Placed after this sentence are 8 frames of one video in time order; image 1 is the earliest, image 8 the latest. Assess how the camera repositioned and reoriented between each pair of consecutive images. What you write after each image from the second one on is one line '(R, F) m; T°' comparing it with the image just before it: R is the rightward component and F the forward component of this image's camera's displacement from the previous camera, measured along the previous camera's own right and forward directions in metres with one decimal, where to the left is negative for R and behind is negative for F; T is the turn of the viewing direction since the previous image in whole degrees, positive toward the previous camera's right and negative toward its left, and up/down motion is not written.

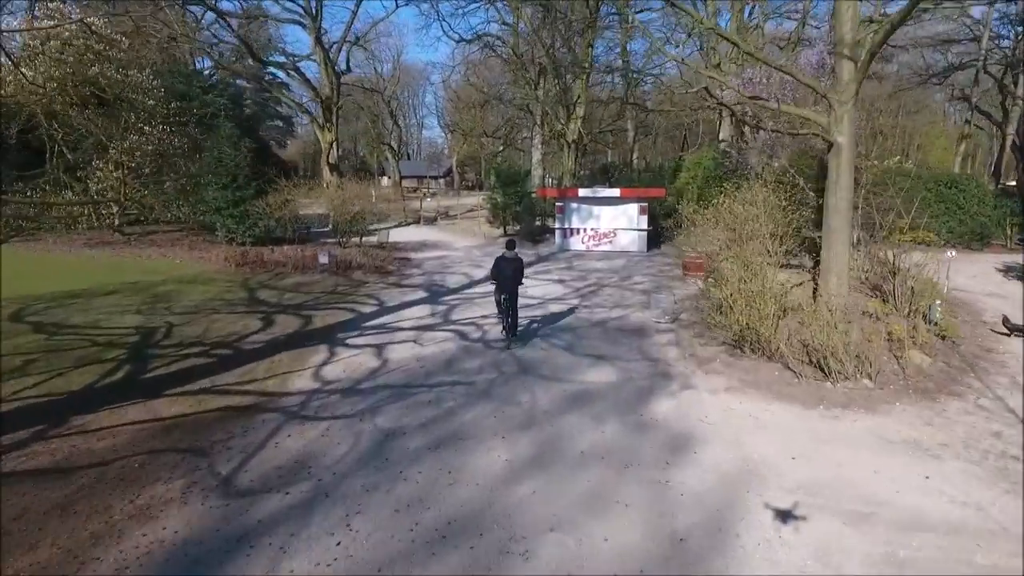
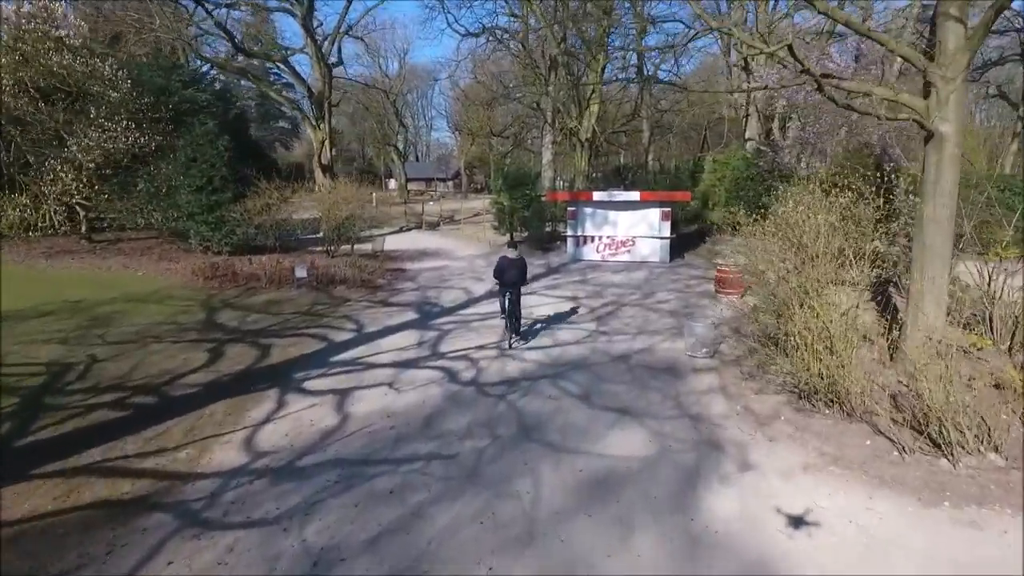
(+0.1, +2.1) m; -1°
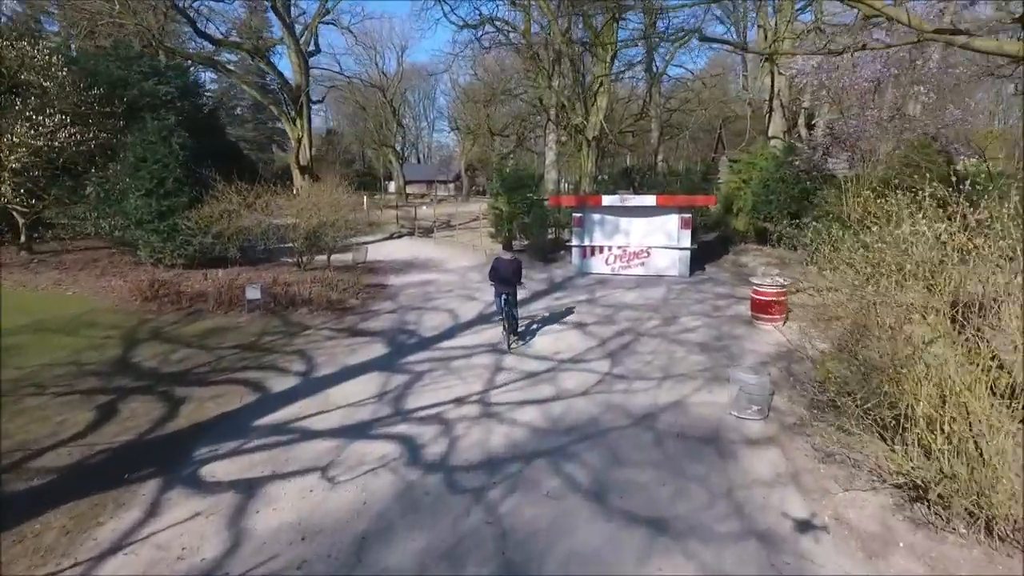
(+0.2, +2.4) m; 0°
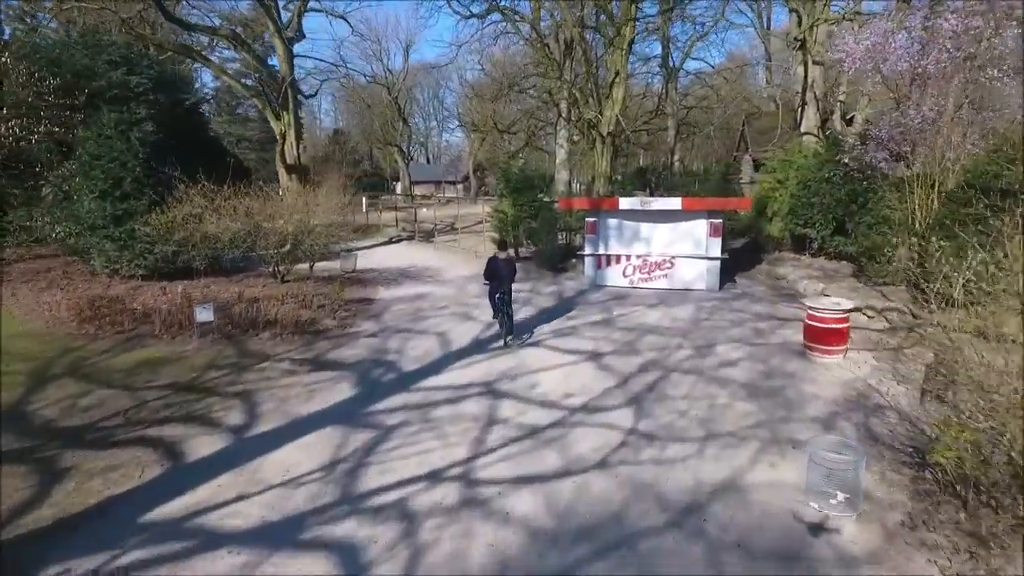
(+0.2, +2.0) m; -1°
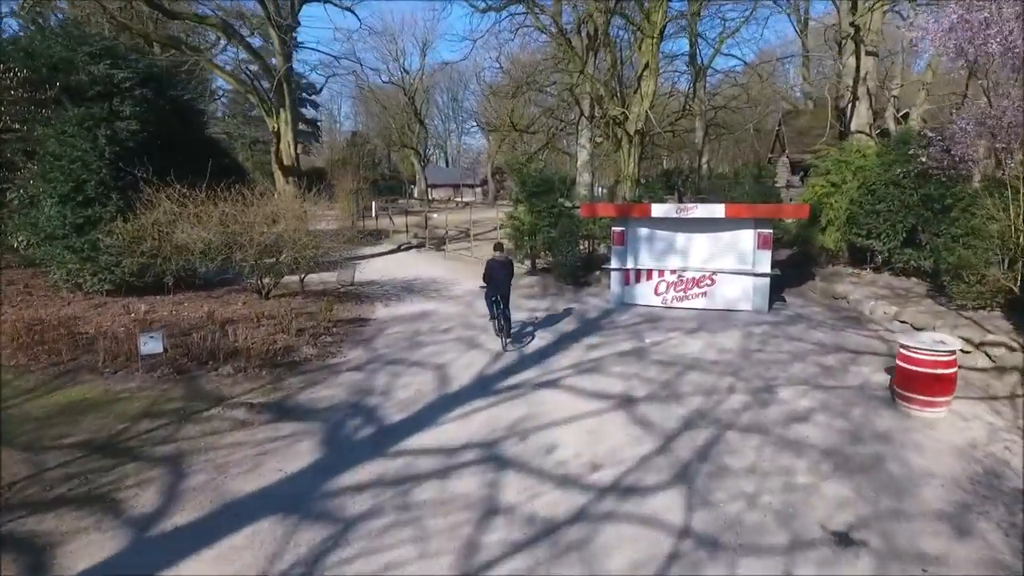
(+0.1, +1.9) m; -2°
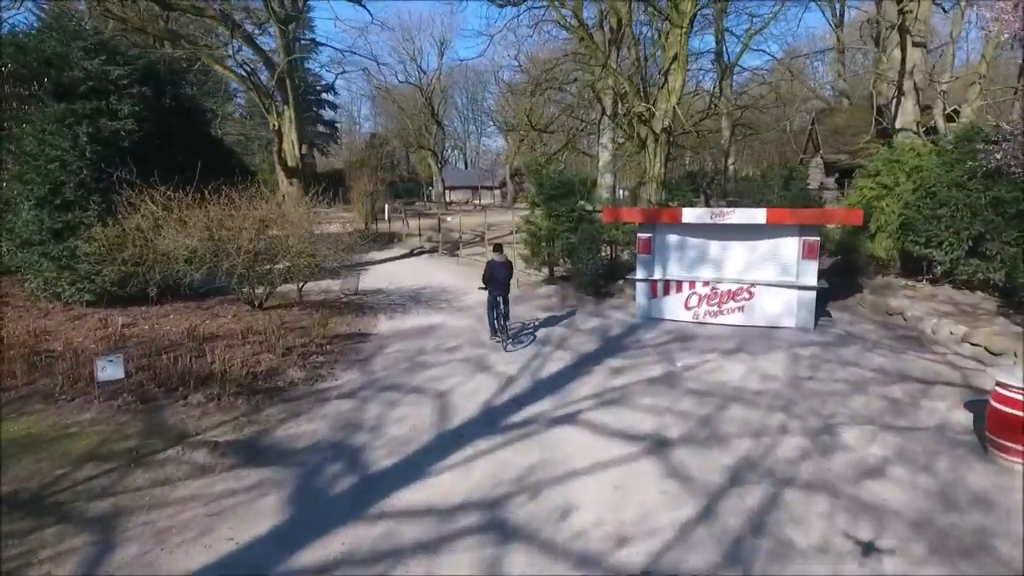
(+0.1, +1.2) m; -2°
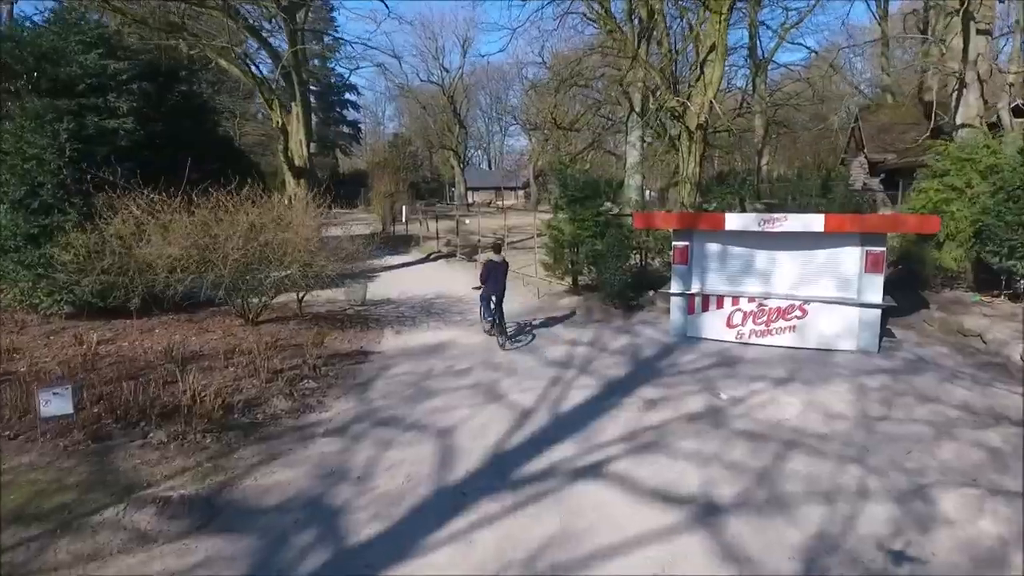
(+0.1, +1.2) m; -2°
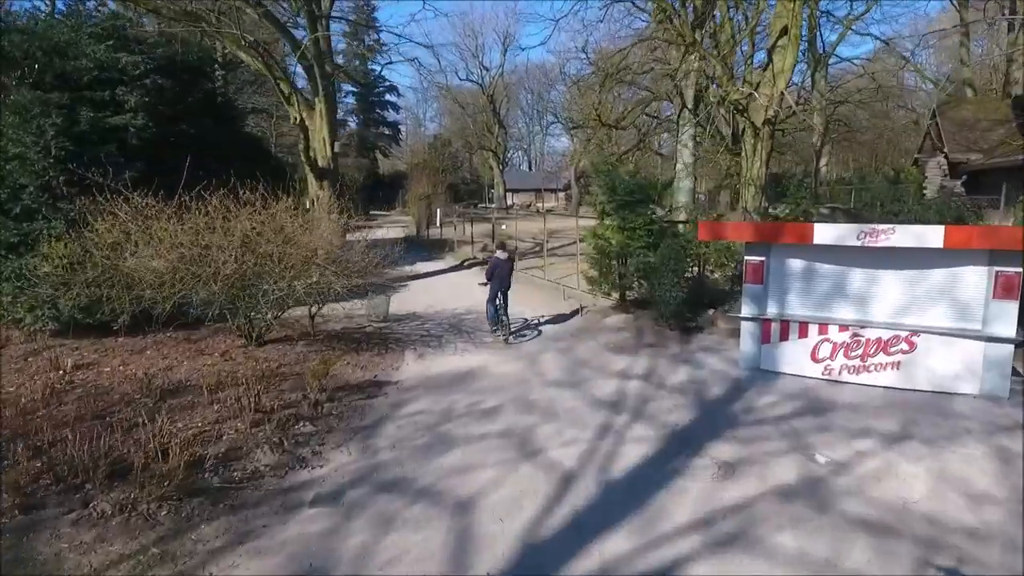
(0.0, +1.5) m; -4°
